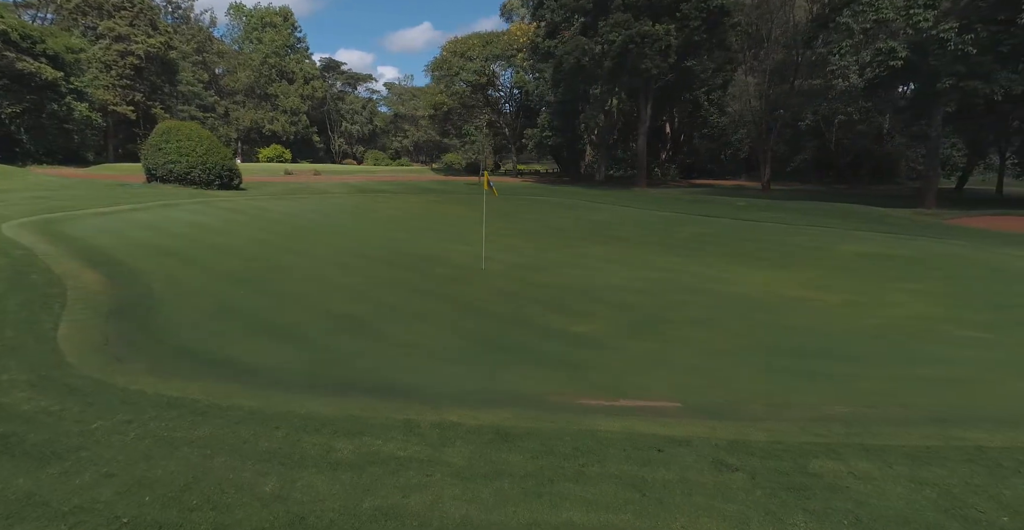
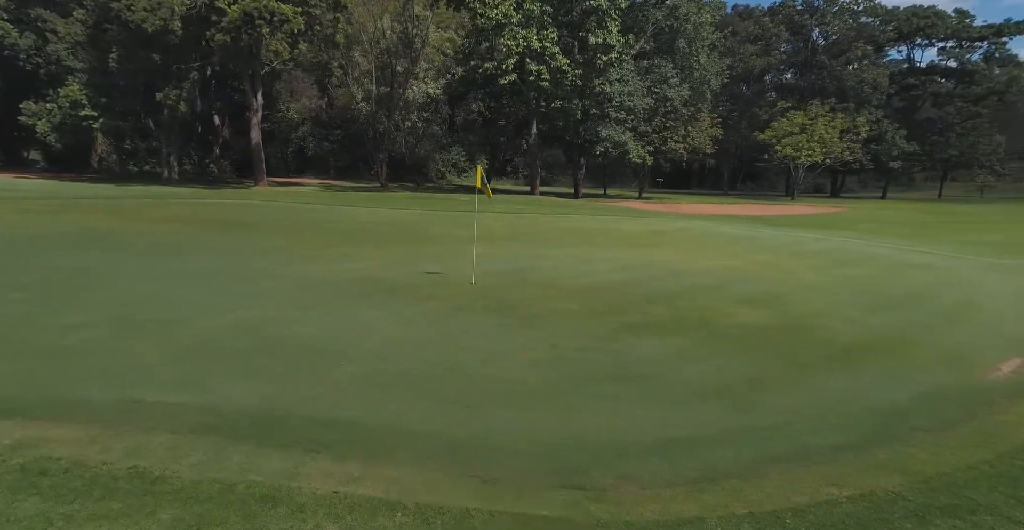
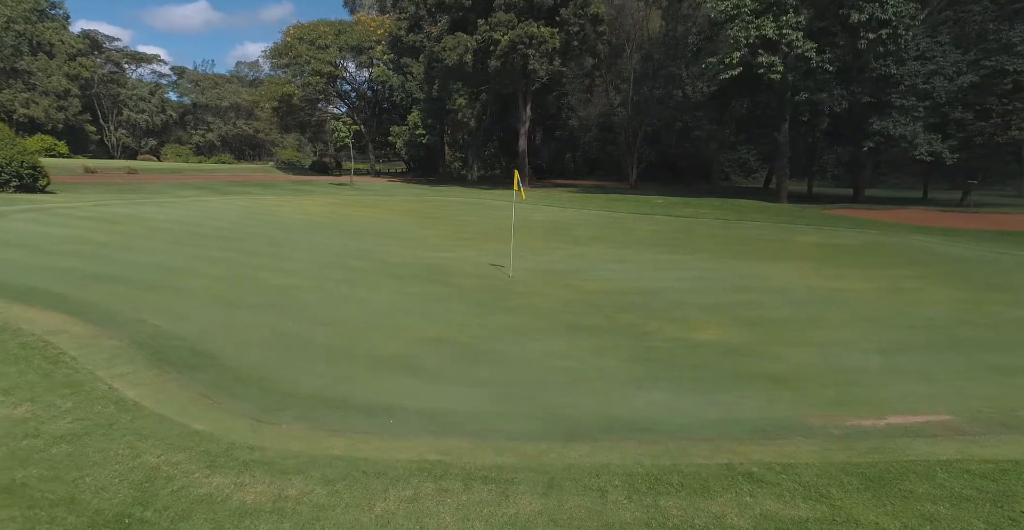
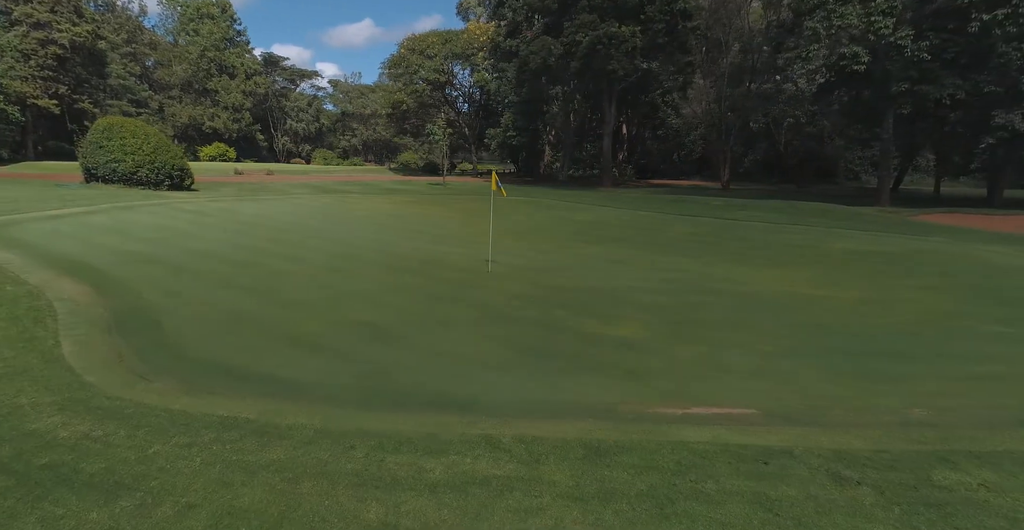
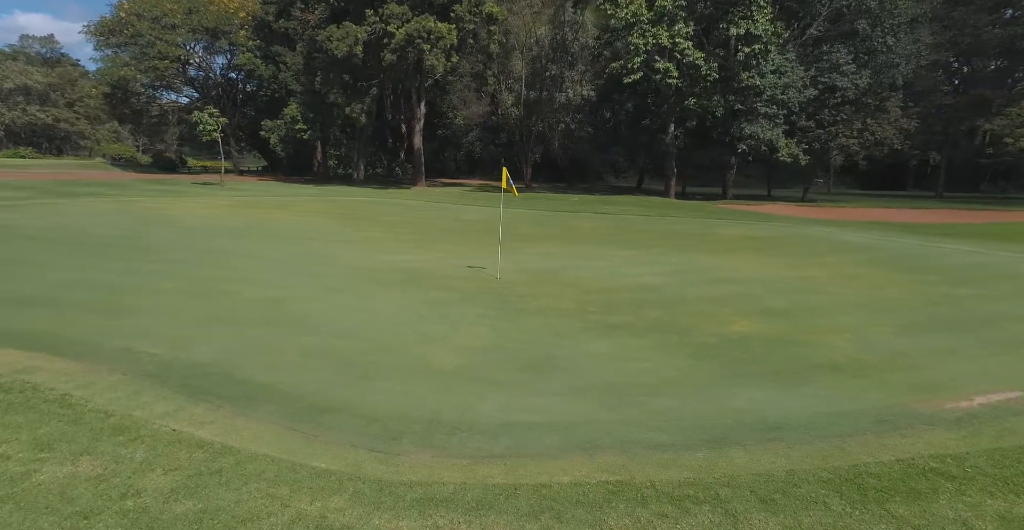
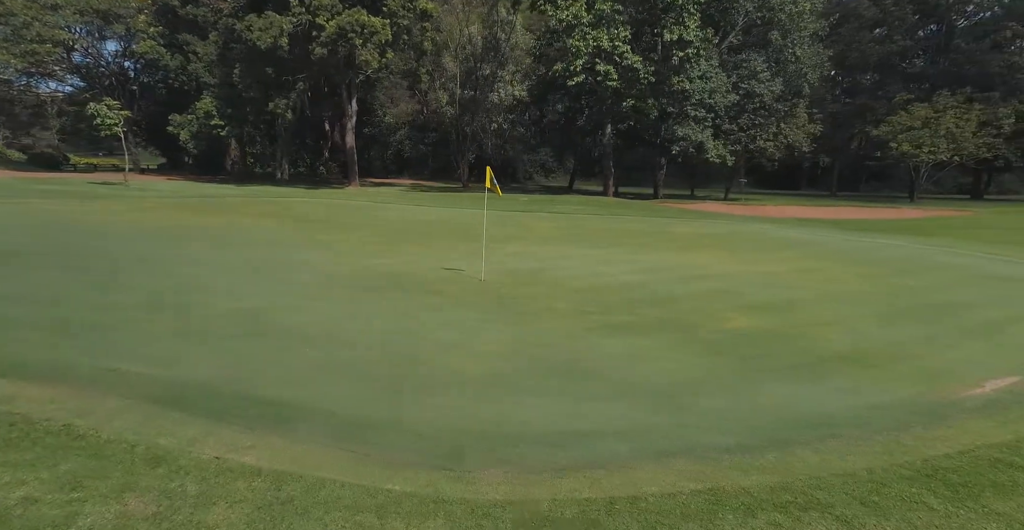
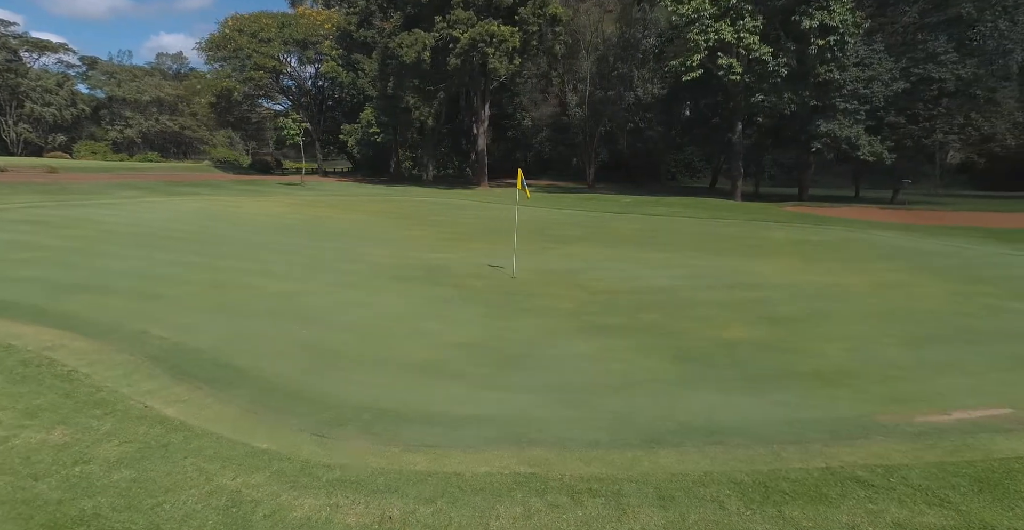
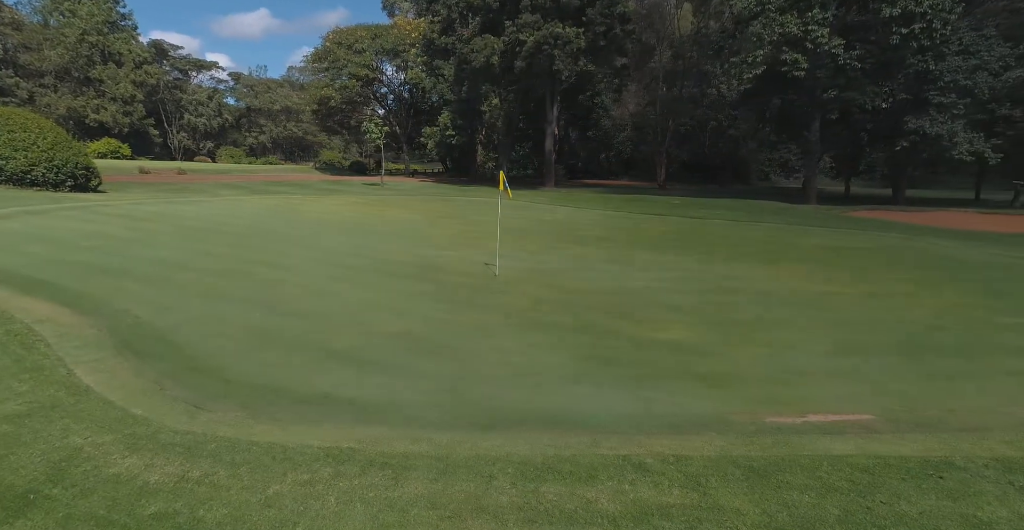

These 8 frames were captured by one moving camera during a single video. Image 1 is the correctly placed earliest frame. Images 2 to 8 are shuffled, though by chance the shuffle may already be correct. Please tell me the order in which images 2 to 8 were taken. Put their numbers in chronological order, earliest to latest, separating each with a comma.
4, 8, 3, 7, 5, 6, 2
